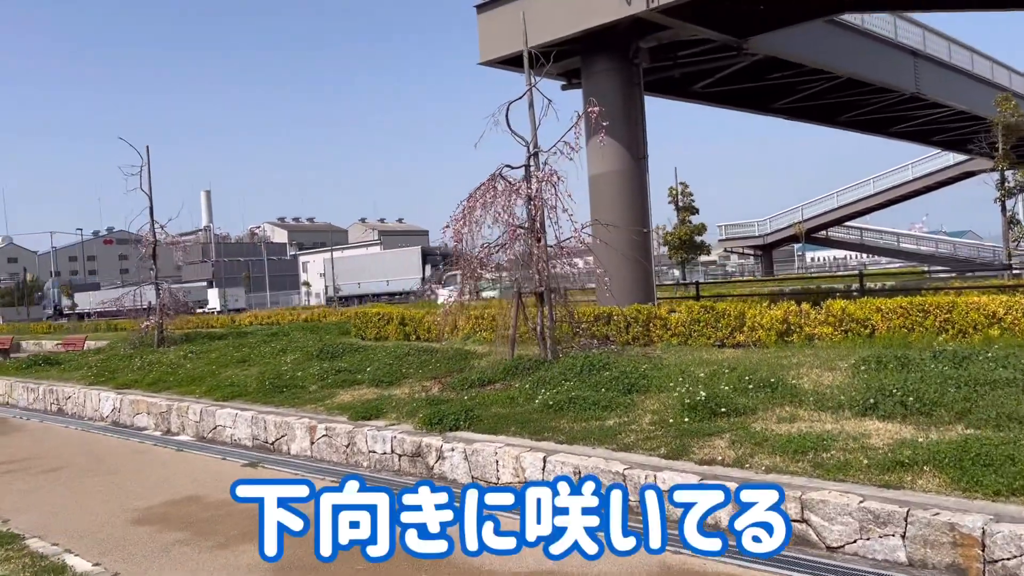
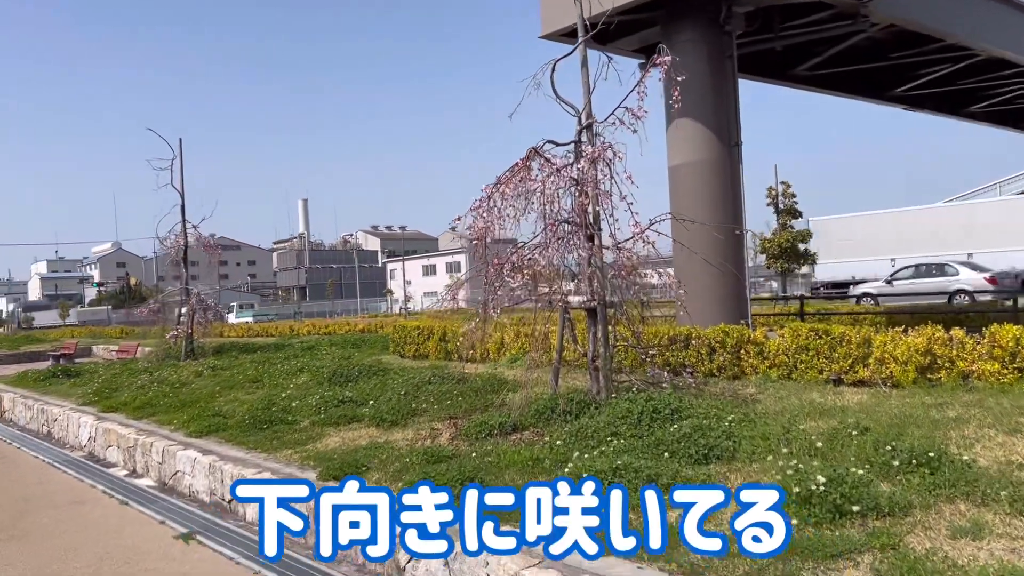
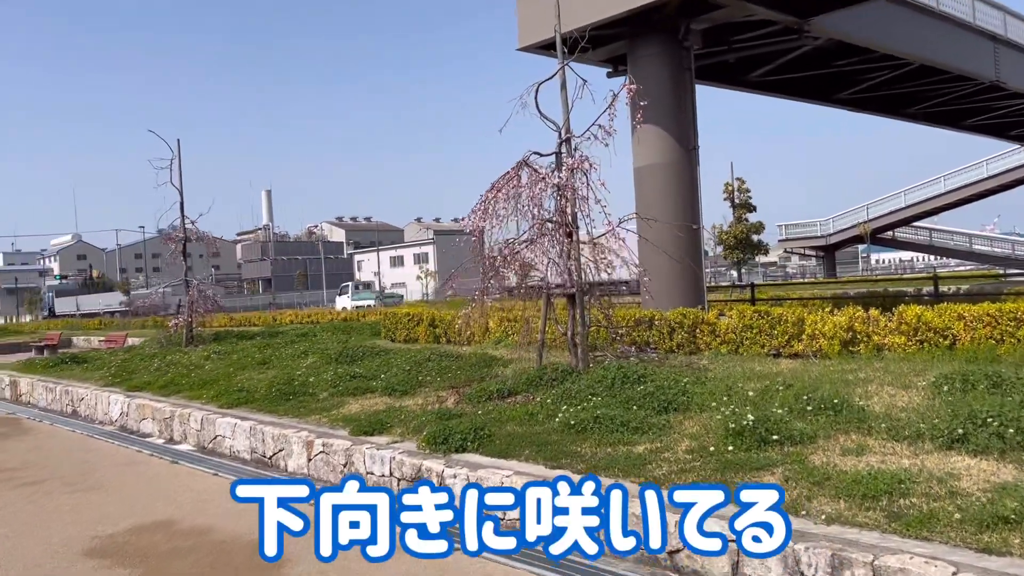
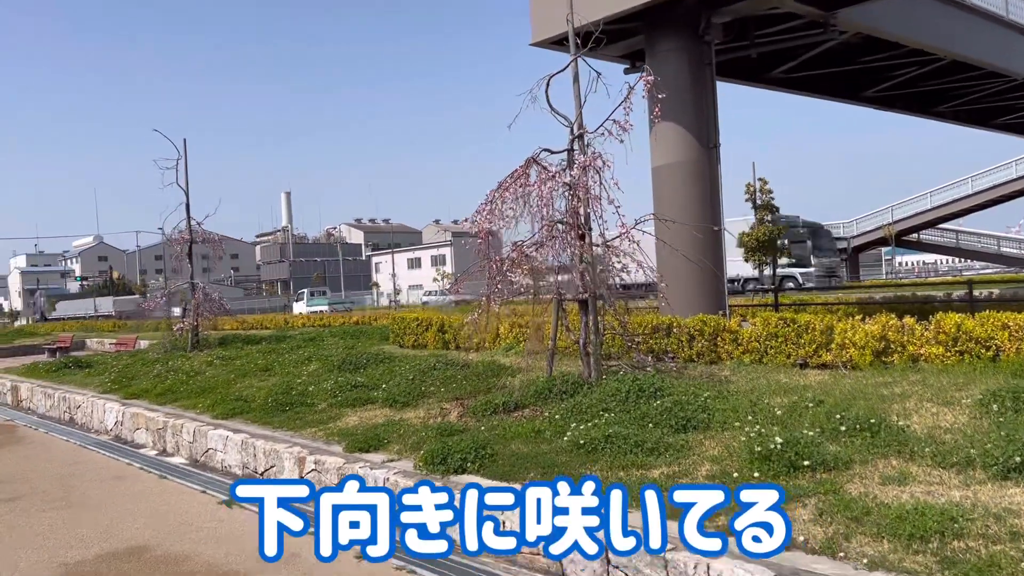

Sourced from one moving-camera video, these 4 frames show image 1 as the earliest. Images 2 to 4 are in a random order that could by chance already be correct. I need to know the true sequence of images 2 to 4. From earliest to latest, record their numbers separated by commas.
3, 4, 2
